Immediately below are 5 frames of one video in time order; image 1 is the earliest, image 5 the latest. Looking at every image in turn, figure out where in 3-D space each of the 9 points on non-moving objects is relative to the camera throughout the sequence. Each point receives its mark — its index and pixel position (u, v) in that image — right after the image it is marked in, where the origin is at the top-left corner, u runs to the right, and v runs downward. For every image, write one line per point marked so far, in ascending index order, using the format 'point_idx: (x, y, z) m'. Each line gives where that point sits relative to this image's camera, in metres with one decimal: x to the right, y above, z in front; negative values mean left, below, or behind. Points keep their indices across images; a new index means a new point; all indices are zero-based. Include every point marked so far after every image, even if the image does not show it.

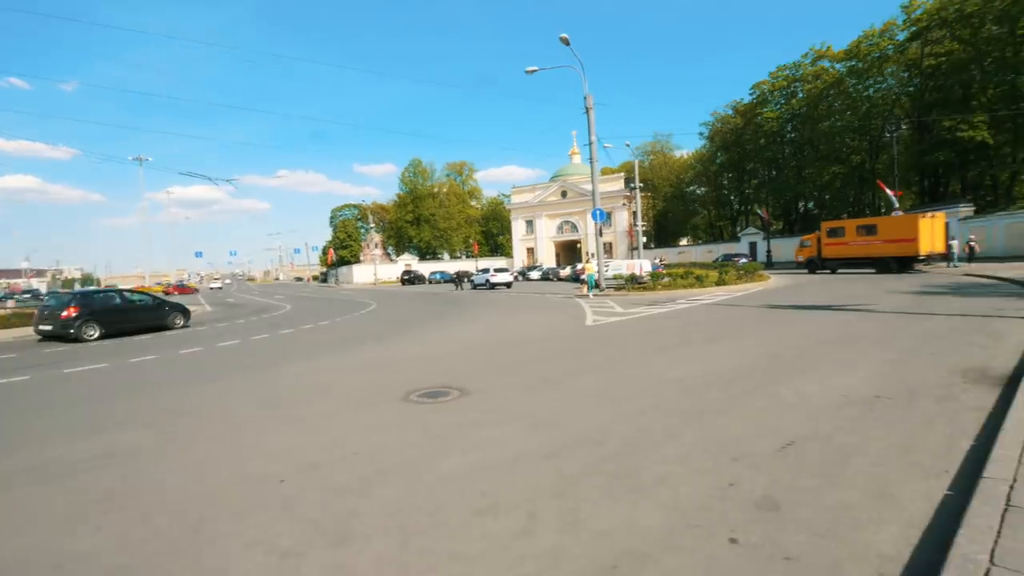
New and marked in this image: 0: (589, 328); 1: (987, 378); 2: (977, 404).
0: (+1.8, -0.9, +14.1) m
1: (+5.0, -0.9, +6.2) m
2: (+4.1, -1.0, +5.3) m
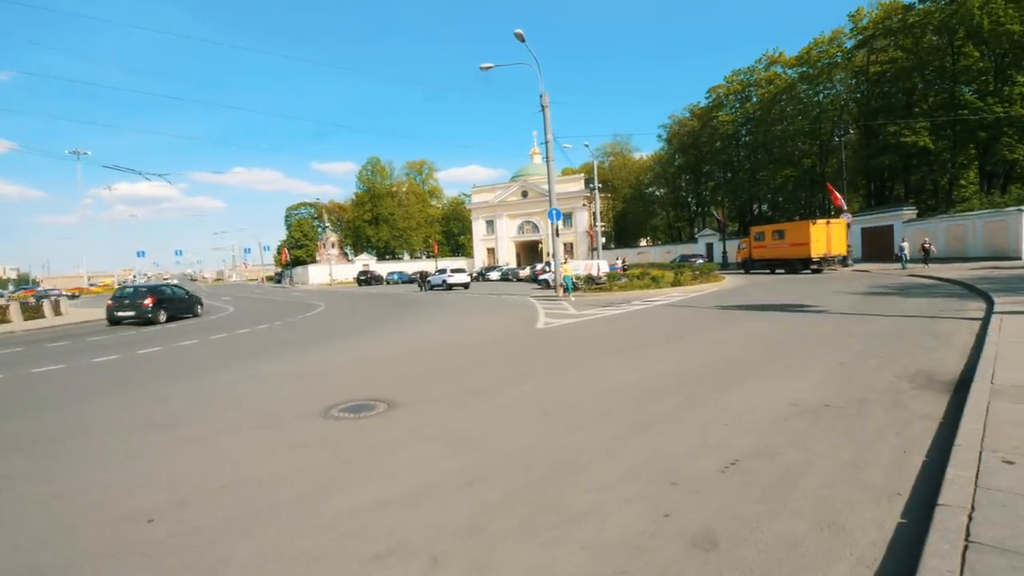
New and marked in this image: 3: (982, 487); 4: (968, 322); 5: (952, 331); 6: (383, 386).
0: (+0.6, -0.9, +13.7) m
1: (+4.3, -1.0, +6.0) m
2: (+3.5, -1.1, +5.1) m
3: (+2.5, -1.1, +3.2) m
4: (+7.9, -0.6, +10.5) m
5: (+7.0, -0.7, +9.5) m
6: (-1.8, -1.3, +8.3) m
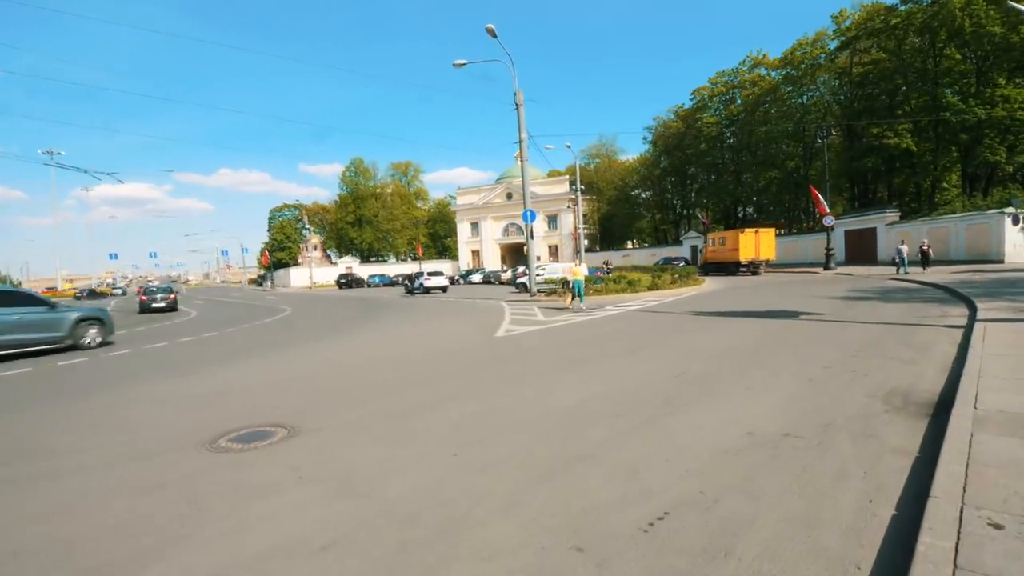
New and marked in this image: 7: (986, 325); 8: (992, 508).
0: (-0.2, -1.1, +12.9) m
1: (+3.6, -1.0, +5.3) m
2: (+2.8, -1.1, +4.4) m
3: (+1.8, -1.1, +2.4) m
4: (+7.1, -0.7, +9.8) m
5: (+6.2, -0.8, +8.8) m
6: (-2.6, -1.4, +7.5) m
7: (+7.3, -0.6, +9.2) m
8: (+2.4, -1.1, +3.0) m
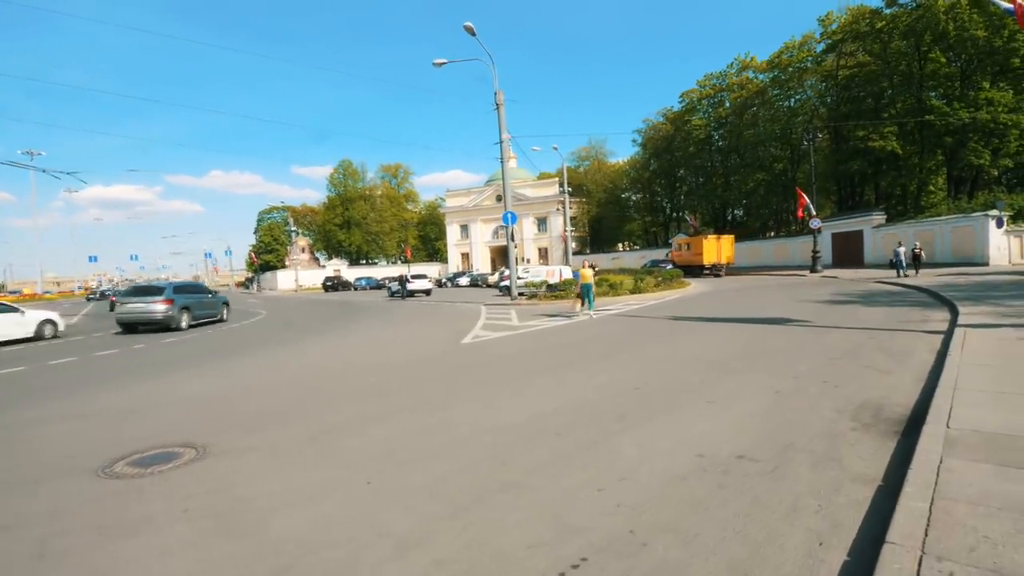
0: (-0.8, -1.1, +12.4) m
1: (+3.0, -1.1, +4.9) m
2: (+2.3, -1.2, +3.9) m
3: (+1.3, -1.2, +2.0) m
4: (+6.6, -0.8, +9.4) m
5: (+5.6, -0.8, +8.4) m
6: (-3.1, -1.5, +7.0) m
7: (+6.7, -0.6, +8.8) m
8: (+1.9, -1.1, +2.5) m
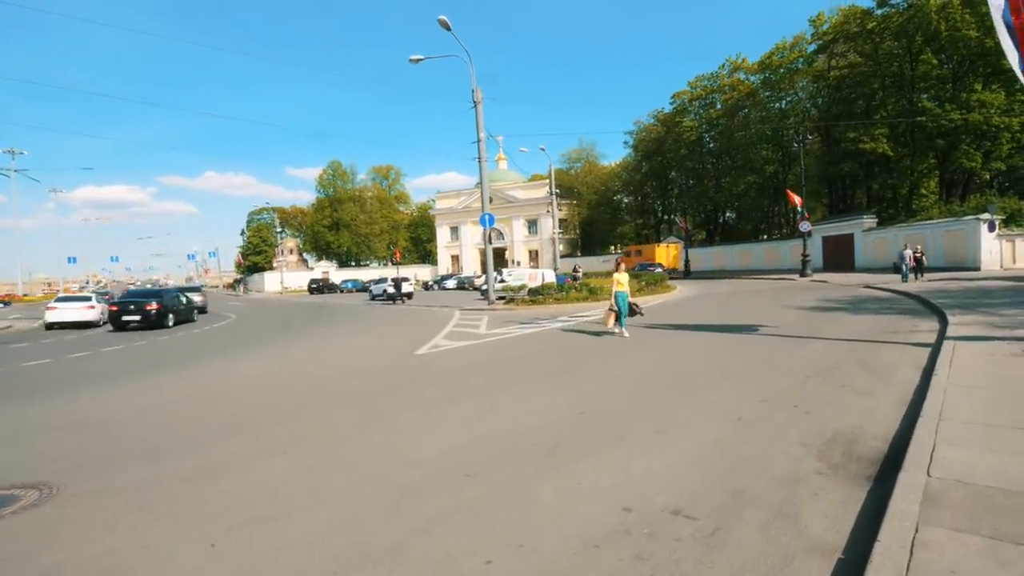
0: (-1.6, -1.3, +11.6) m
1: (+2.4, -1.2, +4.1) m
2: (+1.6, -1.3, +3.2) m
3: (+0.7, -1.3, +1.2) m
4: (+5.8, -0.9, +8.7) m
5: (+4.9, -1.0, +7.7) m
6: (-3.8, -1.6, +6.2) m
7: (+6.0, -0.8, +8.0) m
8: (+1.2, -1.2, +1.7) m
